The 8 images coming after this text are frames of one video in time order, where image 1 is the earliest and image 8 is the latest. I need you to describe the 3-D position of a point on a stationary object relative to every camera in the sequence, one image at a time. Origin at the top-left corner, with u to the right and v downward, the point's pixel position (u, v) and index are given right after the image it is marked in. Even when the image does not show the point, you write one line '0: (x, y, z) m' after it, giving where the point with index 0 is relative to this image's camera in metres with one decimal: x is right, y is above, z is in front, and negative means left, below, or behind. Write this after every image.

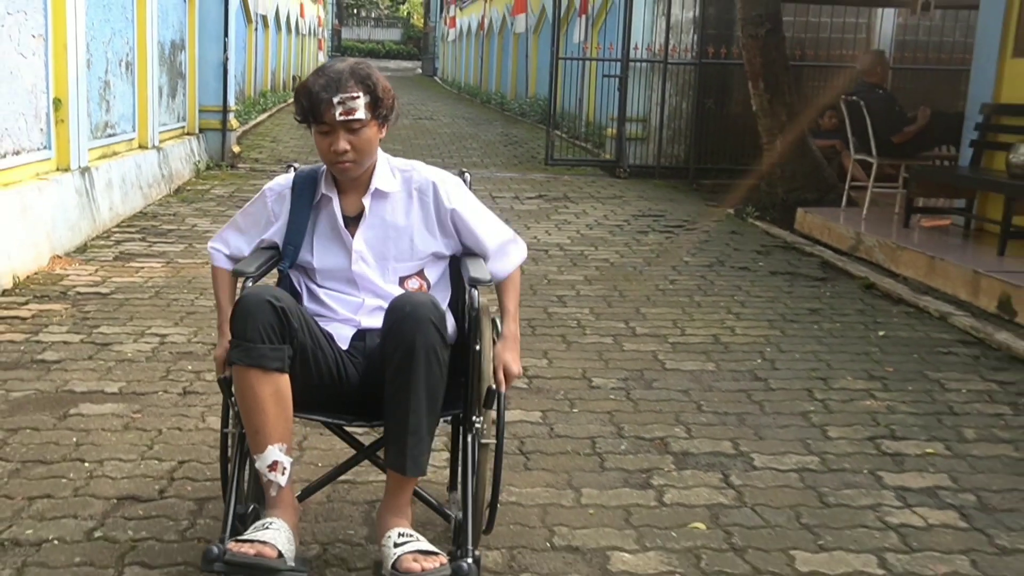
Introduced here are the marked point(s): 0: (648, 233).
0: (+0.8, +0.3, +8.5) m
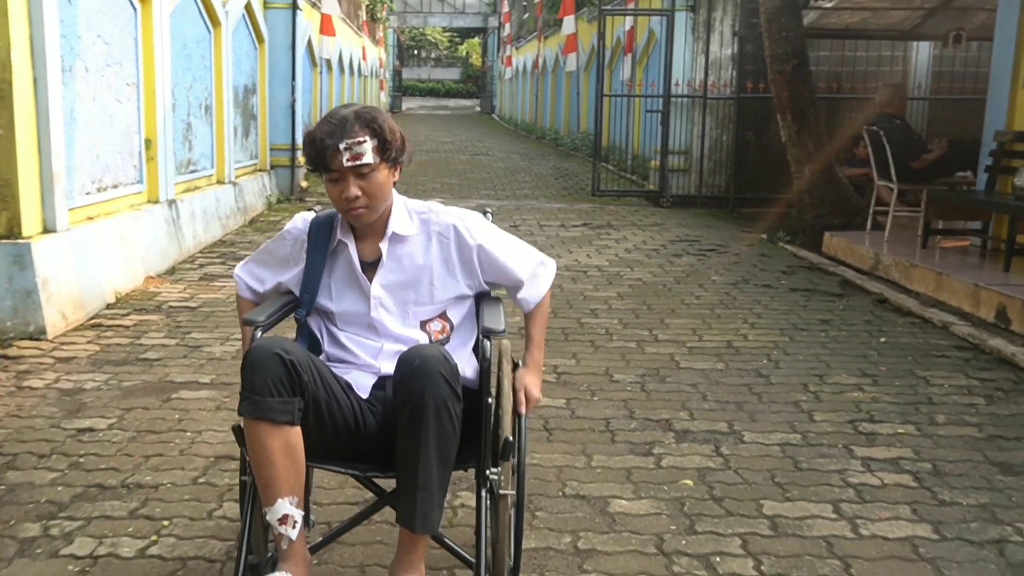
0: (+1.1, +0.2, +9.2) m
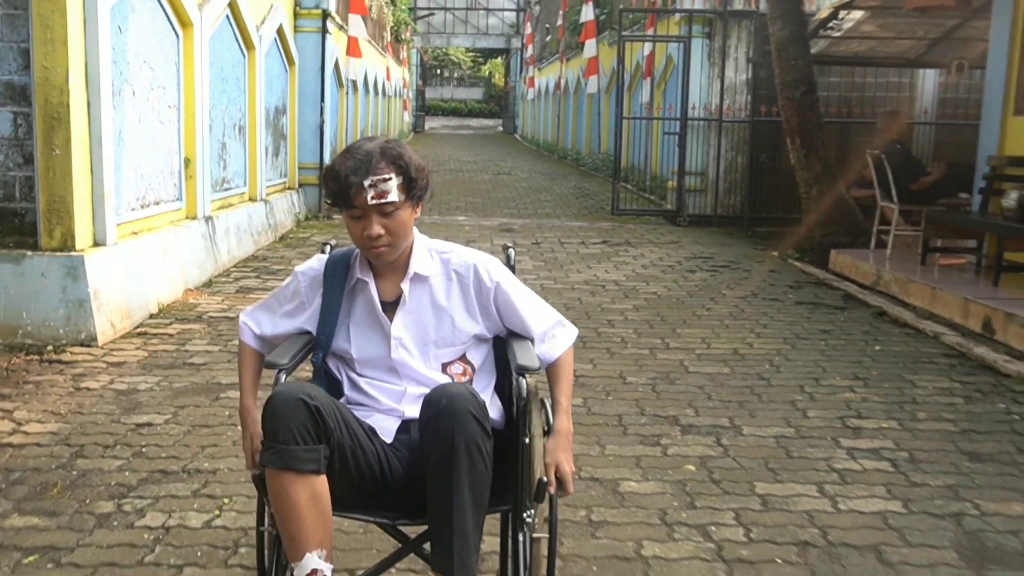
0: (+1.2, +0.1, +9.7) m
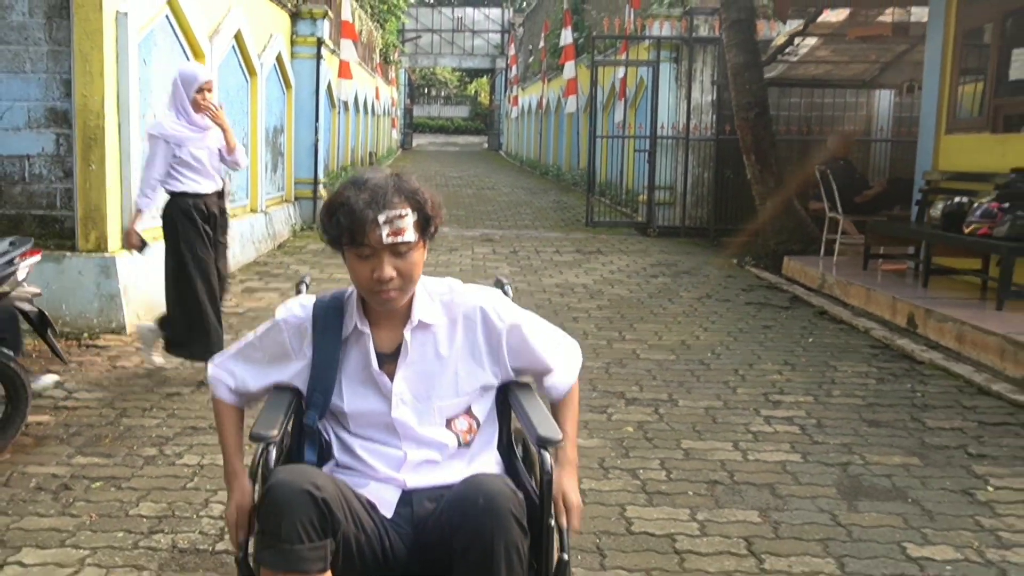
0: (+1.1, +0.1, +10.5) m
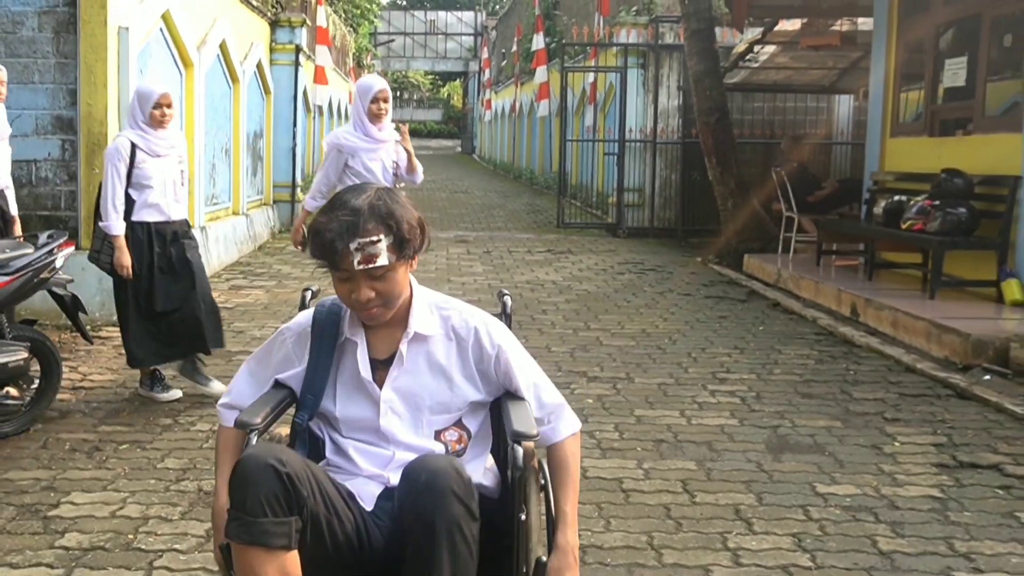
0: (+0.9, +0.1, +11.1) m
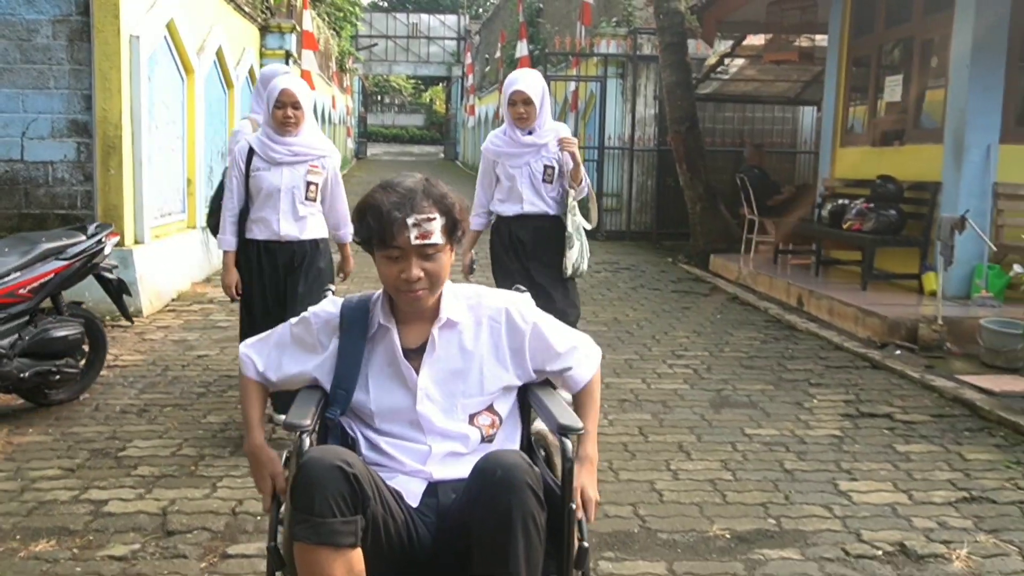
0: (+0.8, +0.1, +12.2) m
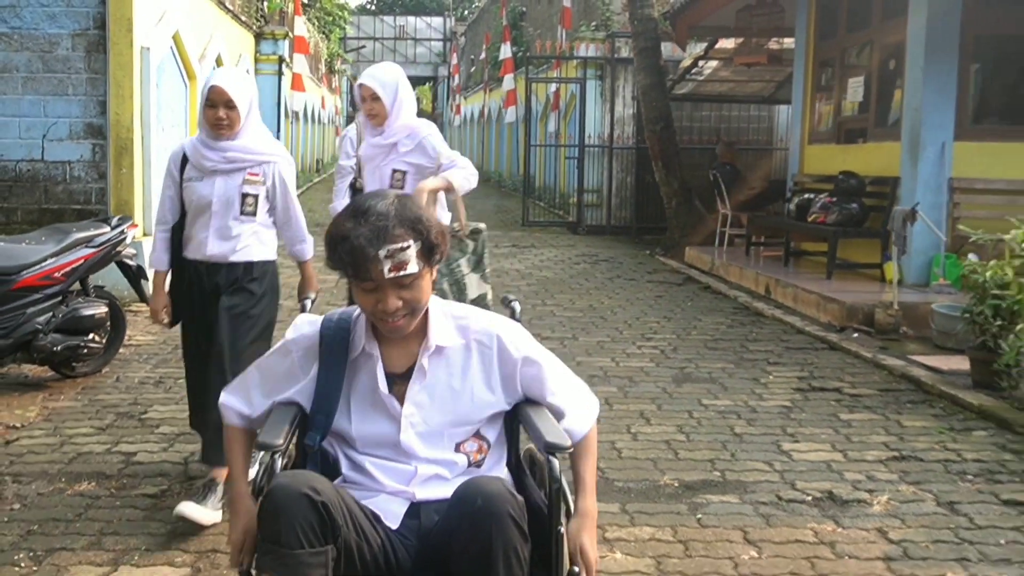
0: (+0.6, +0.2, +12.6) m
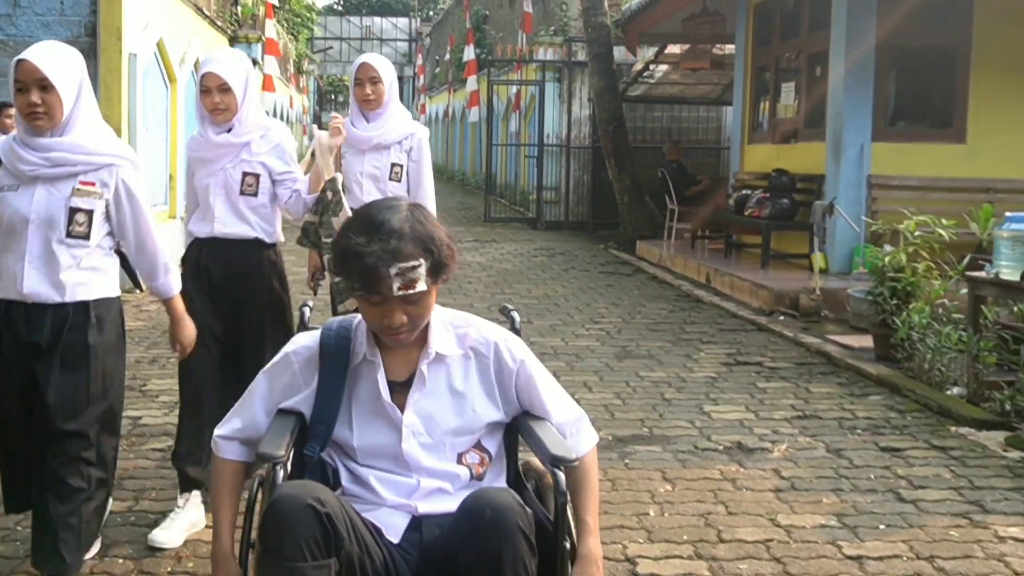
0: (+0.2, +0.3, +13.3) m
